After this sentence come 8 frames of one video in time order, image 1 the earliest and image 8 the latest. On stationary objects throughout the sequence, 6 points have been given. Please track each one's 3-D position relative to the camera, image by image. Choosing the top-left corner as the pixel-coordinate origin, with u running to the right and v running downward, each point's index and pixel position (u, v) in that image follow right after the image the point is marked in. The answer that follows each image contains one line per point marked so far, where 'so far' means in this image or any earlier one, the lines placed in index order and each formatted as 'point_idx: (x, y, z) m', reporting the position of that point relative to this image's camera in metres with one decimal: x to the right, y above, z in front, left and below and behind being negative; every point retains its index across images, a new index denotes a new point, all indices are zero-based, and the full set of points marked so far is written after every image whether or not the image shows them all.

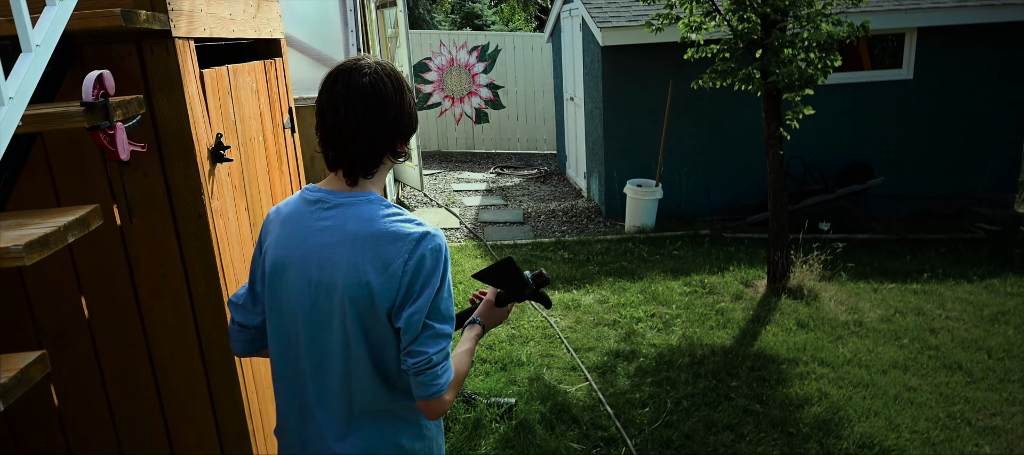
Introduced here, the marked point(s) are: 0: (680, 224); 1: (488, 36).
0: (+1.7, 0.0, +7.3) m
1: (-0.4, +3.4, +12.5) m
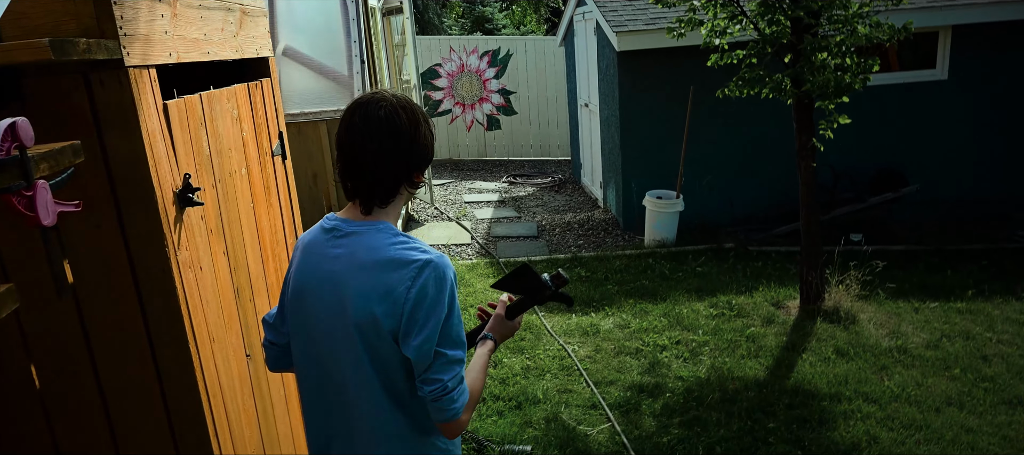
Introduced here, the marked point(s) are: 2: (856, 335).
0: (+1.9, -0.1, +7.0) m
1: (-0.2, +3.2, +12.2) m
2: (+2.3, -0.7, +4.7) m
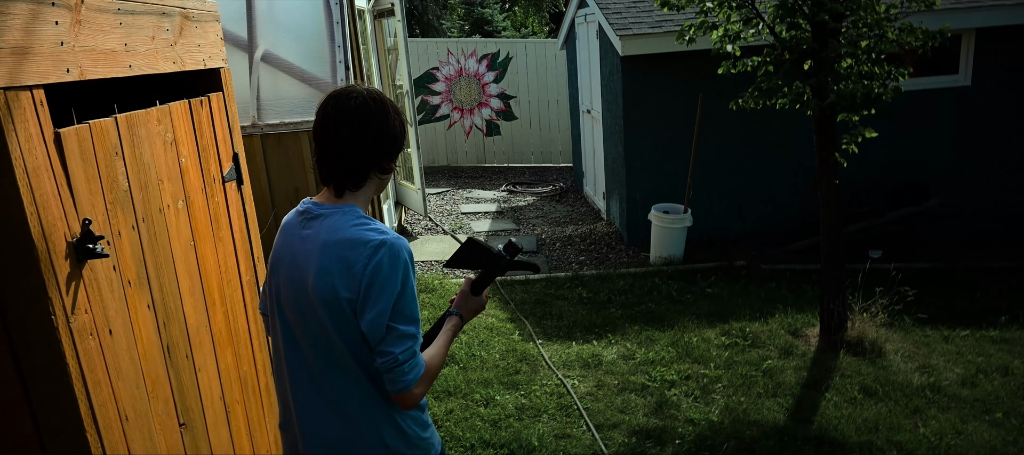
0: (+1.9, -0.2, +6.6) m
1: (-0.2, +3.1, +11.8) m
2: (+2.2, -0.9, +4.2) m
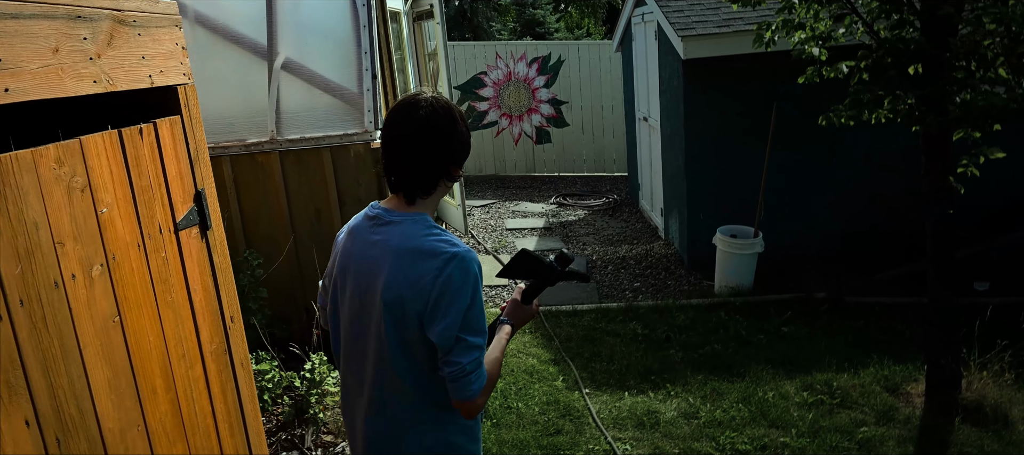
0: (+2.2, -0.4, +5.8) m
1: (+0.6, +2.9, +11.1) m
2: (+2.4, -1.1, +3.4) m
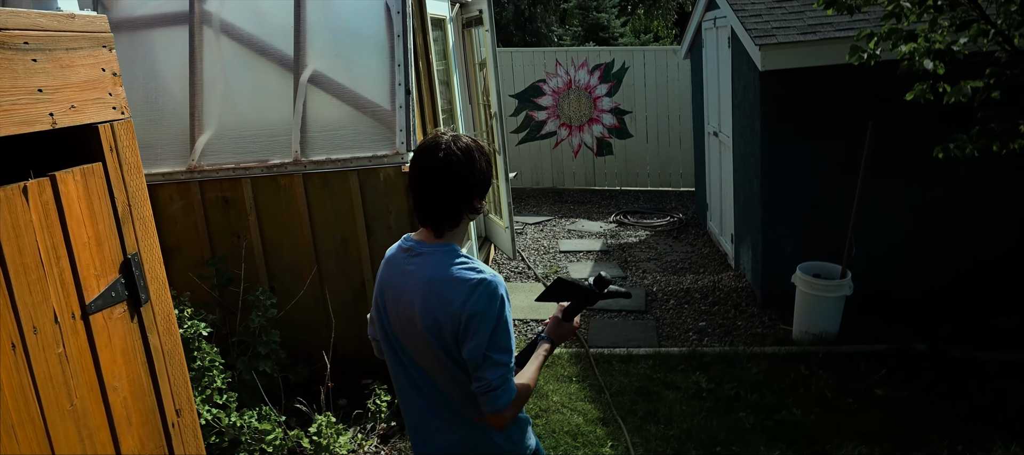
0: (+2.6, -0.7, +5.0) m
1: (+1.5, +2.6, +10.4) m
2: (+2.5, -1.3, +2.6) m
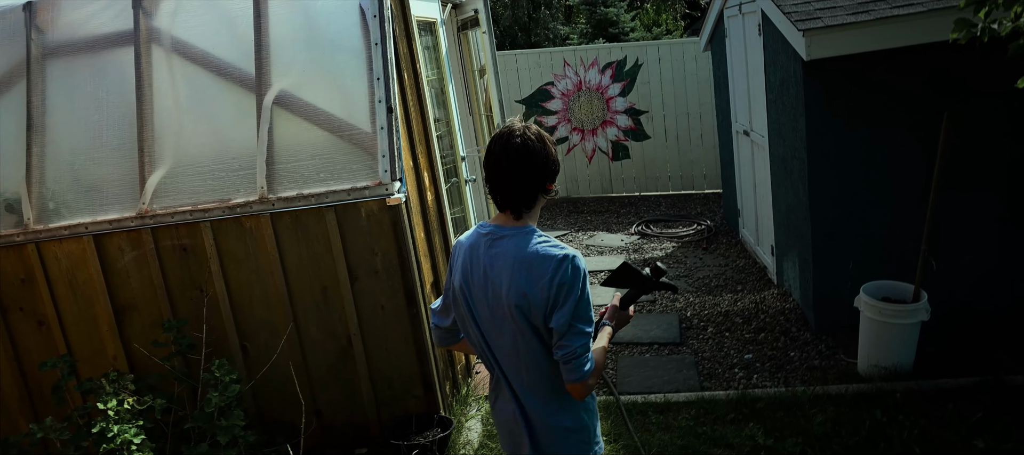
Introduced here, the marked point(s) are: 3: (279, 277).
0: (+2.7, -0.8, +4.2) m
1: (+1.6, +2.5, +9.7) m
2: (+2.6, -1.4, +1.8) m
3: (-1.3, -0.3, +3.8) m
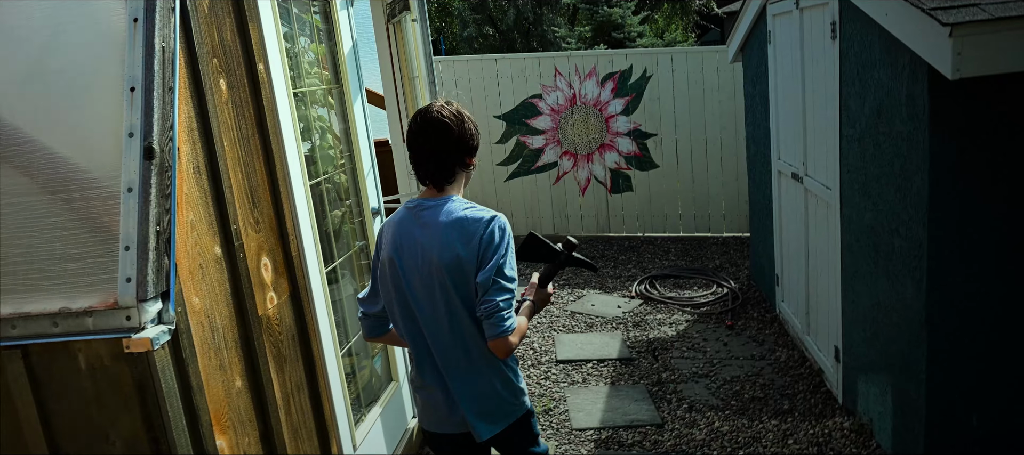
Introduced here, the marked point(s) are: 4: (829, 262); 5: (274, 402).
0: (+2.3, -1.3, +2.3) m
1: (+1.3, +1.9, +7.8) m
2: (+2.2, -1.9, -0.1) m
3: (-1.6, -0.7, +1.9) m
4: (+1.9, -0.2, +4.2) m
5: (-0.8, -0.6, +2.3) m
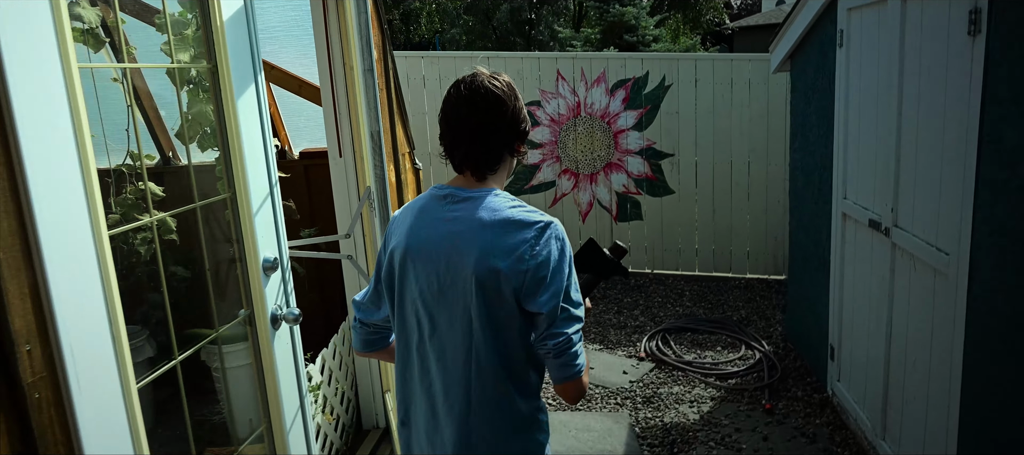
0: (+2.2, -1.6, +1.0) m
1: (+1.3, +1.6, +6.6) m
2: (+2.1, -2.2, -1.3) m
3: (-1.7, -0.8, +0.6) m
4: (+1.8, -0.5, +3.0) m
5: (-0.9, -0.7, +1.0) m
